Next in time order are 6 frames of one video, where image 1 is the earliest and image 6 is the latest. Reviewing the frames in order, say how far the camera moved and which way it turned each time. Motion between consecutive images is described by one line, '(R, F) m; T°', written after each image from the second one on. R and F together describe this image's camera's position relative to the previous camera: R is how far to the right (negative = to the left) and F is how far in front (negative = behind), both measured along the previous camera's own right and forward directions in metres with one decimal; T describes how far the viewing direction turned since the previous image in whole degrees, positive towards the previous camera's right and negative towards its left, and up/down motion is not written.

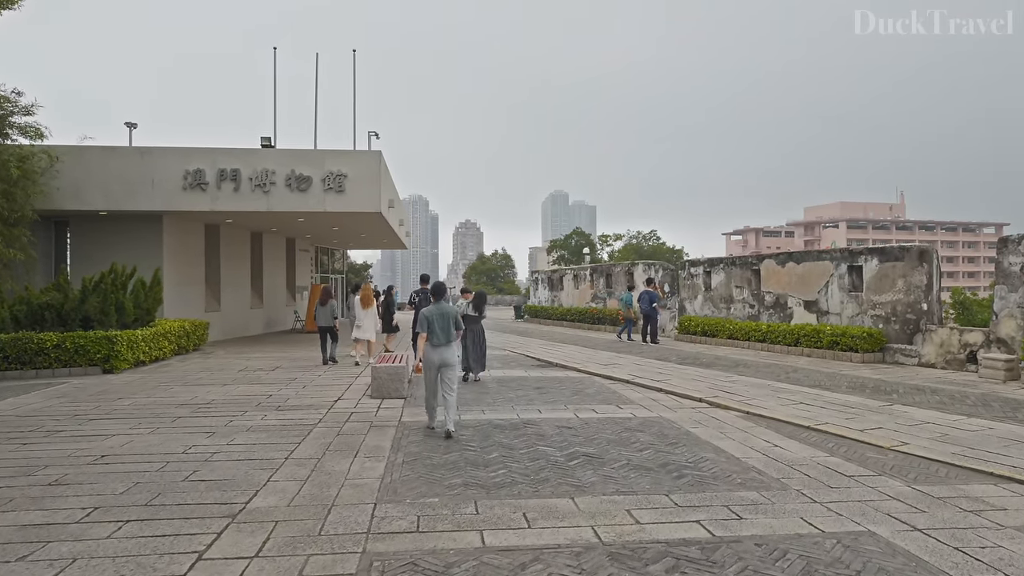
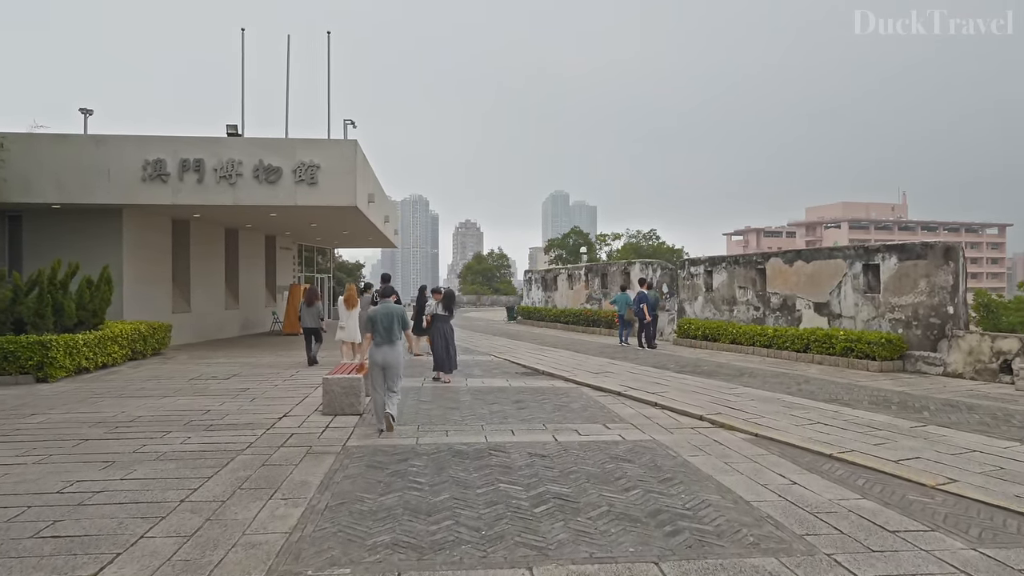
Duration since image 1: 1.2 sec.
(+0.3, +1.1) m; 0°
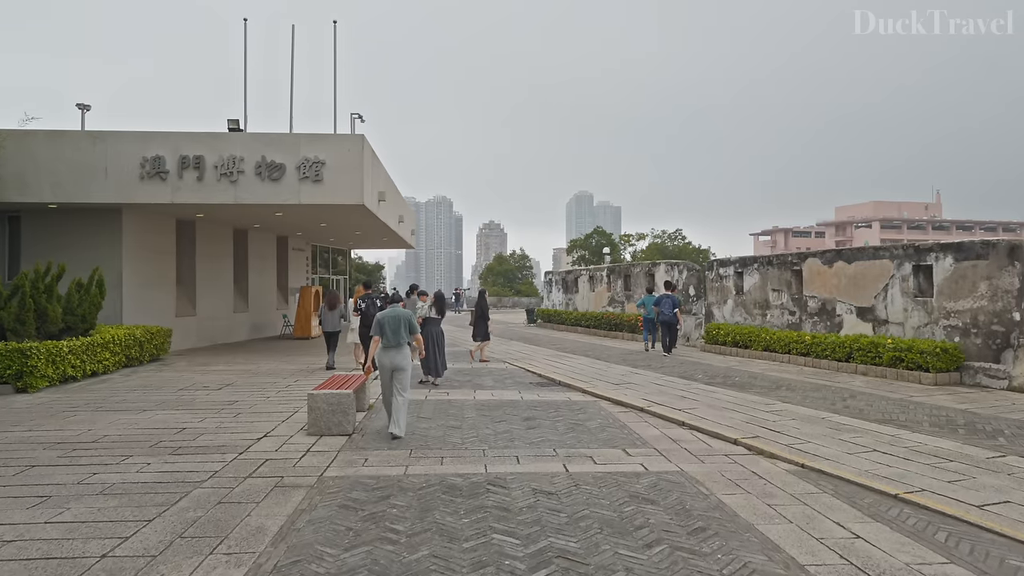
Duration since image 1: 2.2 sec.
(+0.1, +0.8) m; -2°
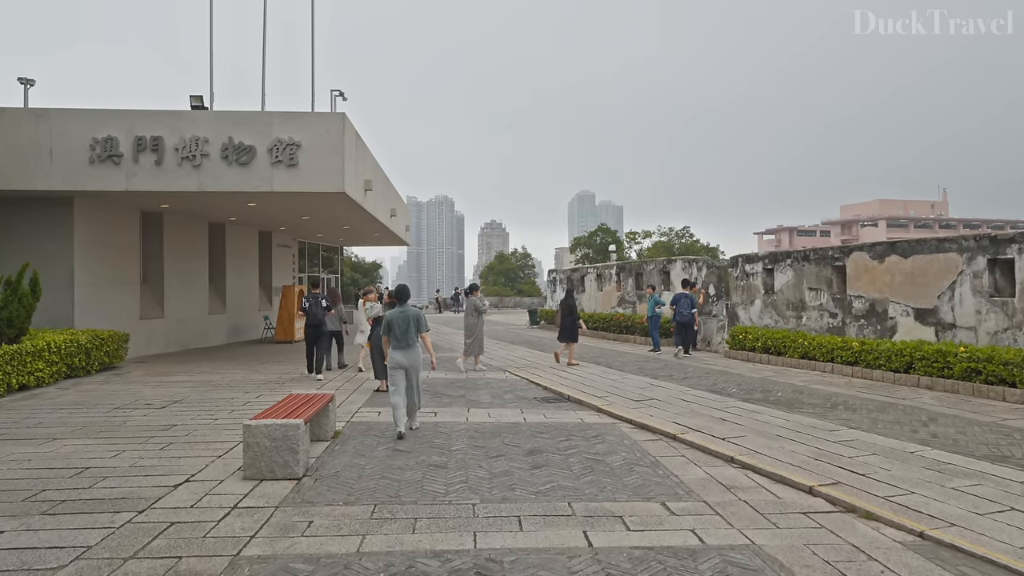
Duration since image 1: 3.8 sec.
(0.0, +1.5) m; 0°
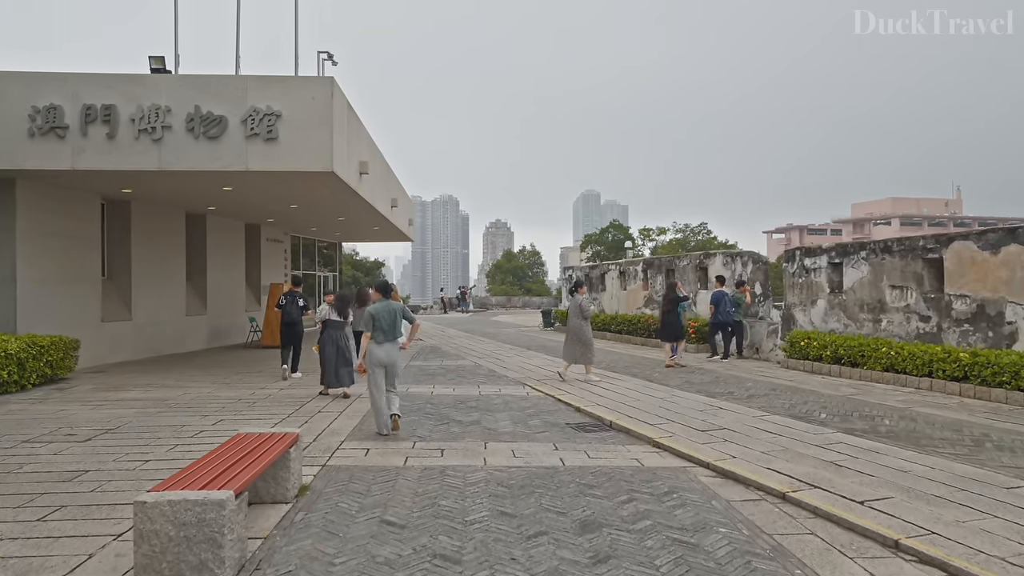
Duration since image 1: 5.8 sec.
(-0.2, +1.9) m; 0°
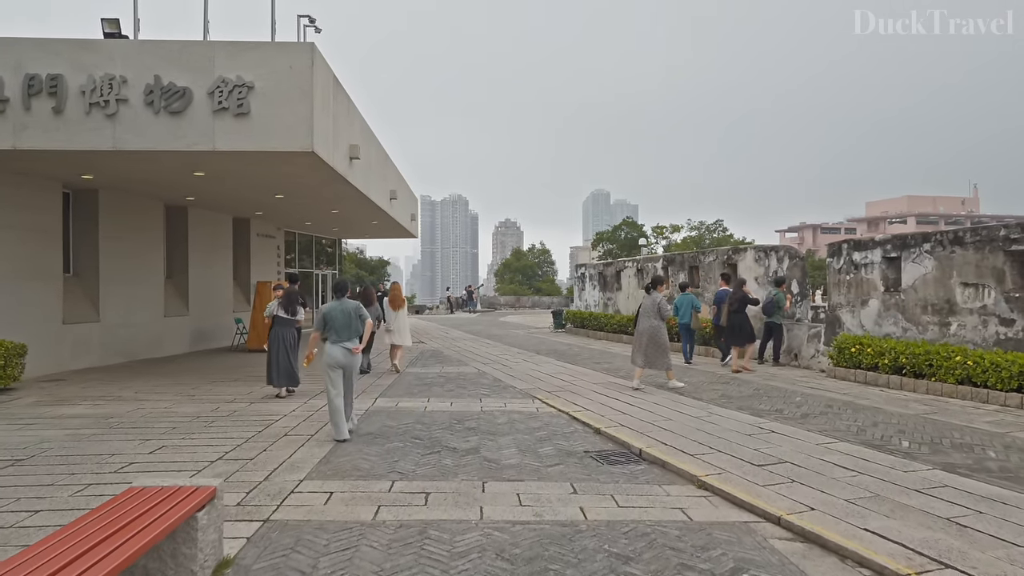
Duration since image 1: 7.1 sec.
(0.0, +1.3) m; -1°
